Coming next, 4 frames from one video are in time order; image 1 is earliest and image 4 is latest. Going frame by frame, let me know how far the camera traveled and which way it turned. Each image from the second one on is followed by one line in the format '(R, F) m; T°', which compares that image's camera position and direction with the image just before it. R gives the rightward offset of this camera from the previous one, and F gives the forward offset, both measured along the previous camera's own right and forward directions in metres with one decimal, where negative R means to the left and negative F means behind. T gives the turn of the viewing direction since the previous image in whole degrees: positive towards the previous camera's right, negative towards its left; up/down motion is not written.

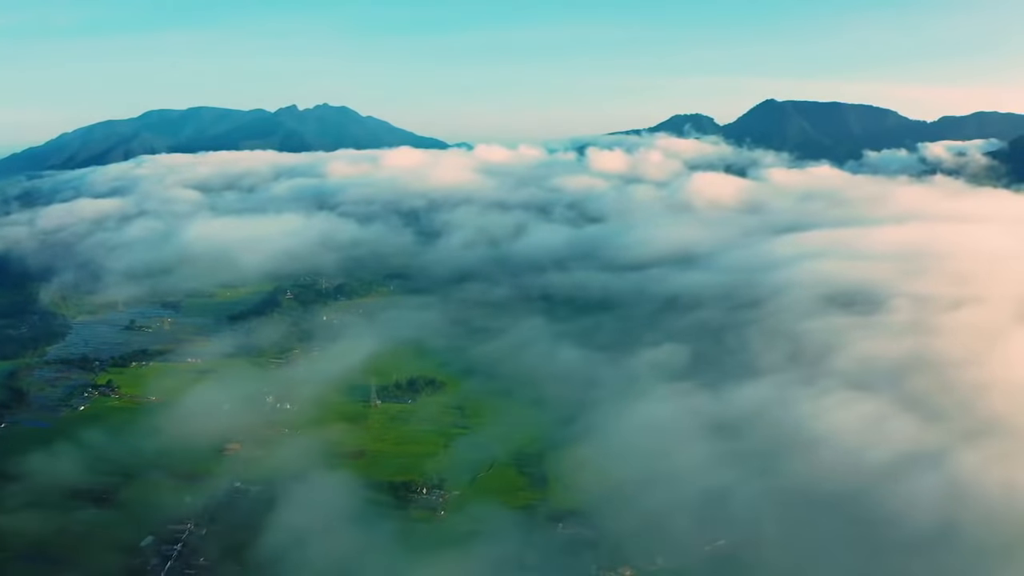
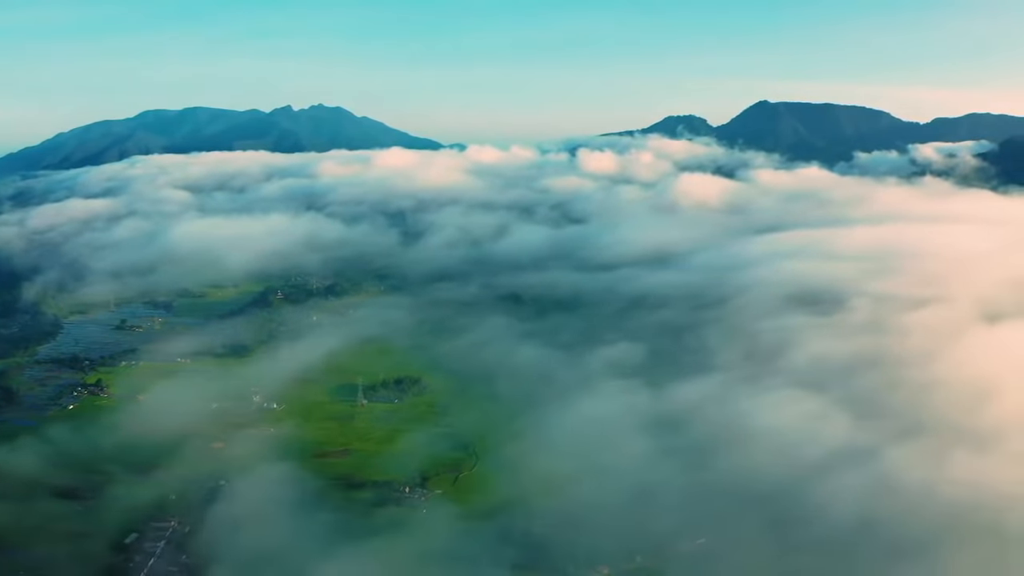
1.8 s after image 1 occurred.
(+2.8, -1.3) m; 0°
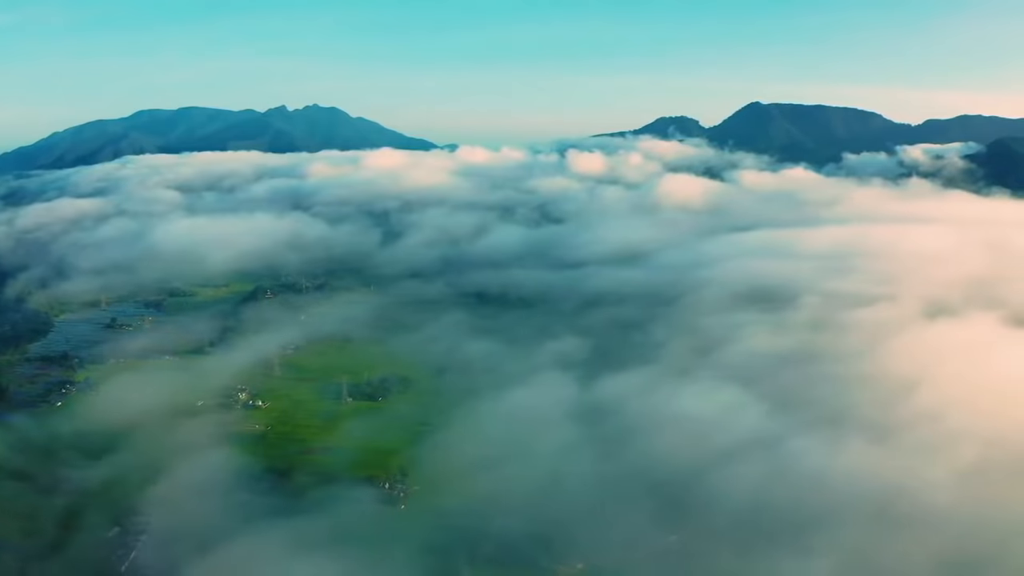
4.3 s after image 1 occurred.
(+3.6, -2.4) m; 0°
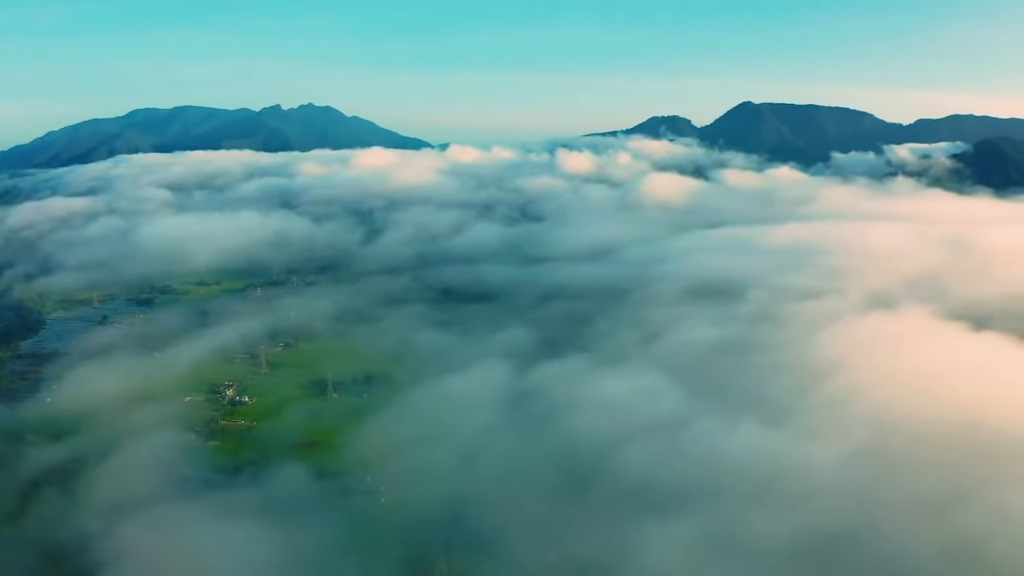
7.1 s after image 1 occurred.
(+3.8, -3.0) m; 0°
